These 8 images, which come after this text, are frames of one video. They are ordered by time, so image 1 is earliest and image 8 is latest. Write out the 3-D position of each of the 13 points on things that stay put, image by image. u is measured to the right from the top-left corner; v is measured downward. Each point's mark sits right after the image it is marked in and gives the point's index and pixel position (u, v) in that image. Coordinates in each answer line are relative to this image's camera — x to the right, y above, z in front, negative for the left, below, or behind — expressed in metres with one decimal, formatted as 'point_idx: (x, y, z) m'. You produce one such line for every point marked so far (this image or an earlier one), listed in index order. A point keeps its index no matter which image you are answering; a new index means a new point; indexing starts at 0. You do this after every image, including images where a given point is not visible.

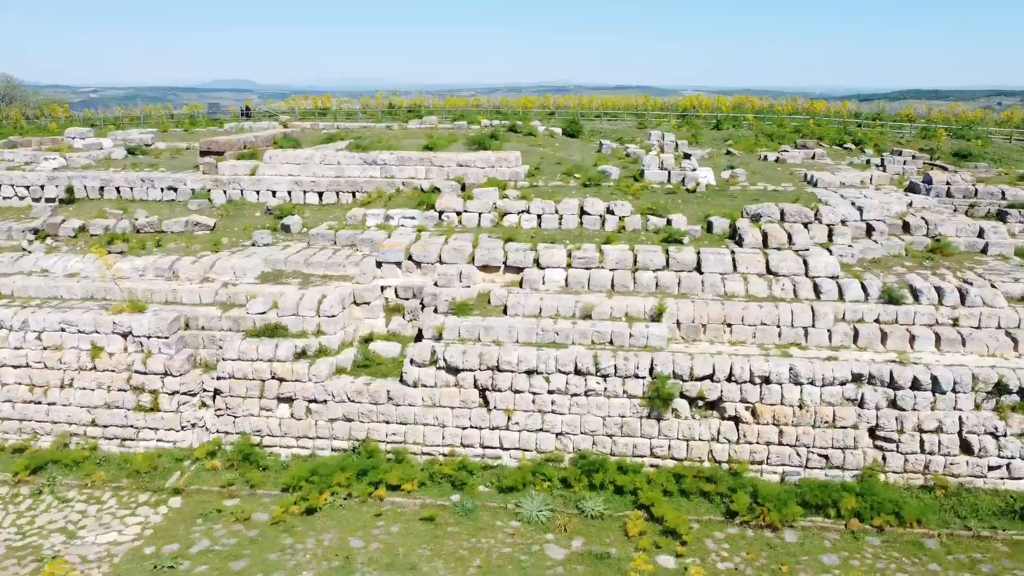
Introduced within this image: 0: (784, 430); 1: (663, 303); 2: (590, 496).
0: (+3.0, -1.6, +8.9) m
1: (+1.8, -0.2, +9.9) m
2: (+0.8, -2.2, +8.6) m
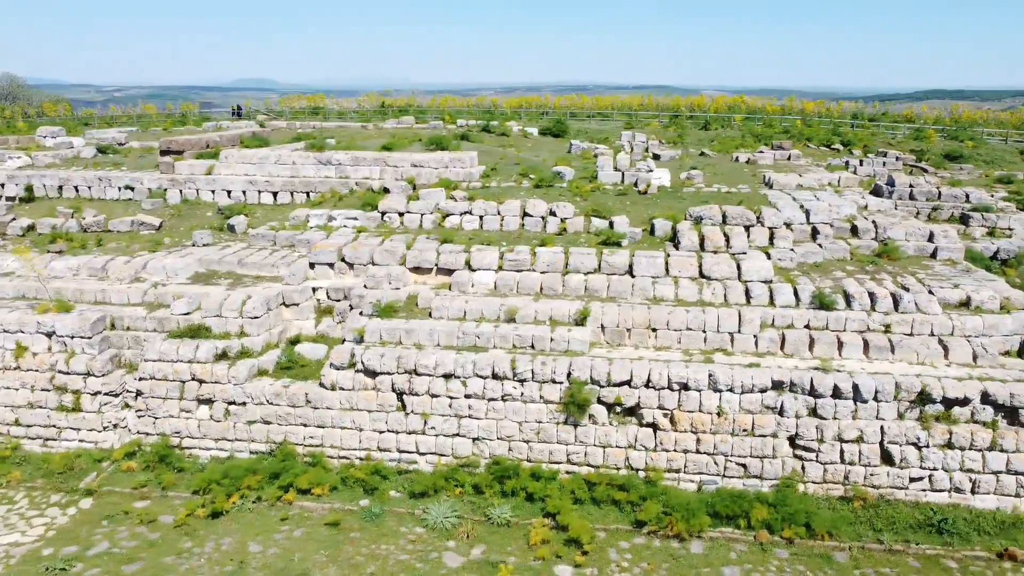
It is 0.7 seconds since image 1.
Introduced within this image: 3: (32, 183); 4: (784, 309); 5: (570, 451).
0: (+2.1, -1.6, +8.8) m
1: (+0.9, -0.2, +9.7) m
2: (-0.1, -2.3, +8.5) m
3: (-8.8, +1.9, +14.8) m
4: (+3.2, -0.3, +9.6) m
5: (+0.6, -1.8, +8.9) m
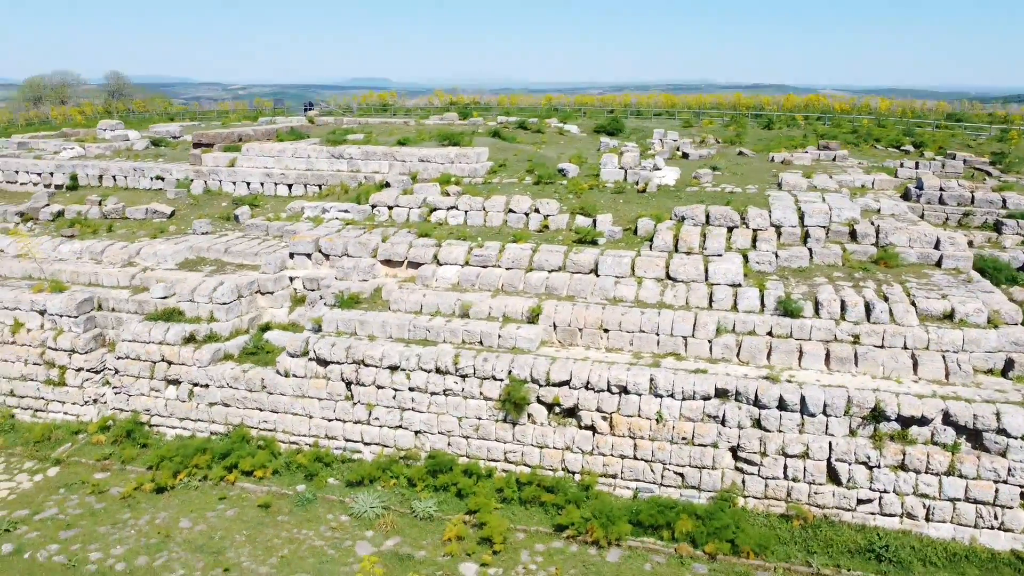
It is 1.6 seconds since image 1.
0: (+1.3, -1.6, +8.5) m
1: (+0.4, -0.2, +9.6) m
2: (-0.9, -2.2, +8.5) m
3: (-8.5, +2.3, +15.8) m
4: (+2.7, -0.3, +9.2) m
5: (0.0, -1.8, +8.8) m
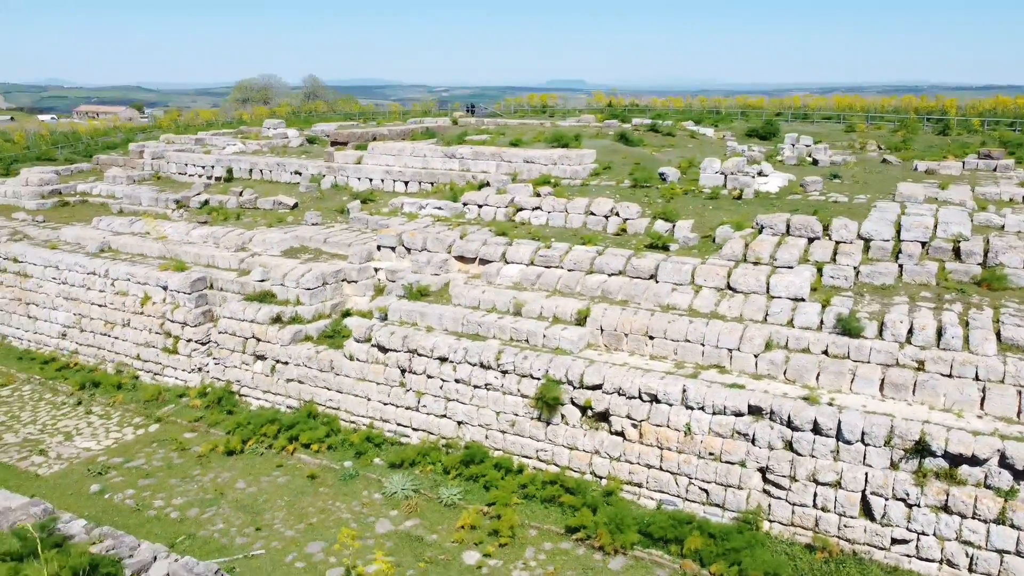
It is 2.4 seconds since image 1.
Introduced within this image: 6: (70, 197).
0: (+1.6, -1.7, +8.3) m
1: (+1.0, -0.2, +9.5) m
2: (-0.6, -2.2, +8.8) m
3: (-6.1, +2.7, +17.7) m
4: (+3.1, -0.5, +8.7) m
5: (+0.3, -1.8, +8.9) m
6: (-9.6, +2.0, +17.6) m
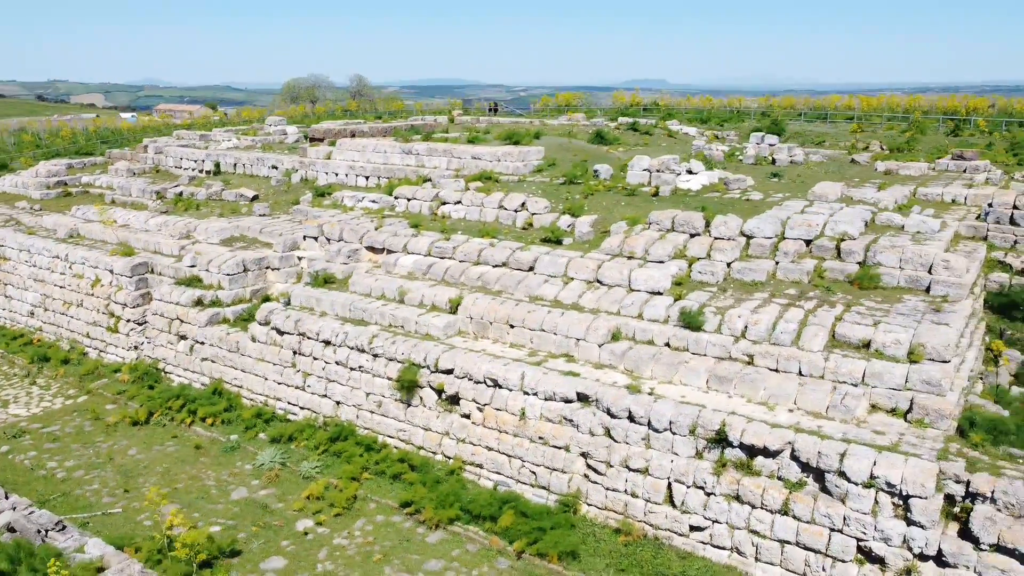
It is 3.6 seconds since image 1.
0: (-0.1, -1.6, +8.6) m
1: (-0.5, -0.1, +9.9) m
2: (-2.2, -2.0, +9.4) m
3: (-6.8, +3.0, +18.7) m
4: (+1.5, -0.4, +8.9) m
5: (-1.3, -1.6, +9.4) m
6: (-10.3, +2.4, +18.9) m
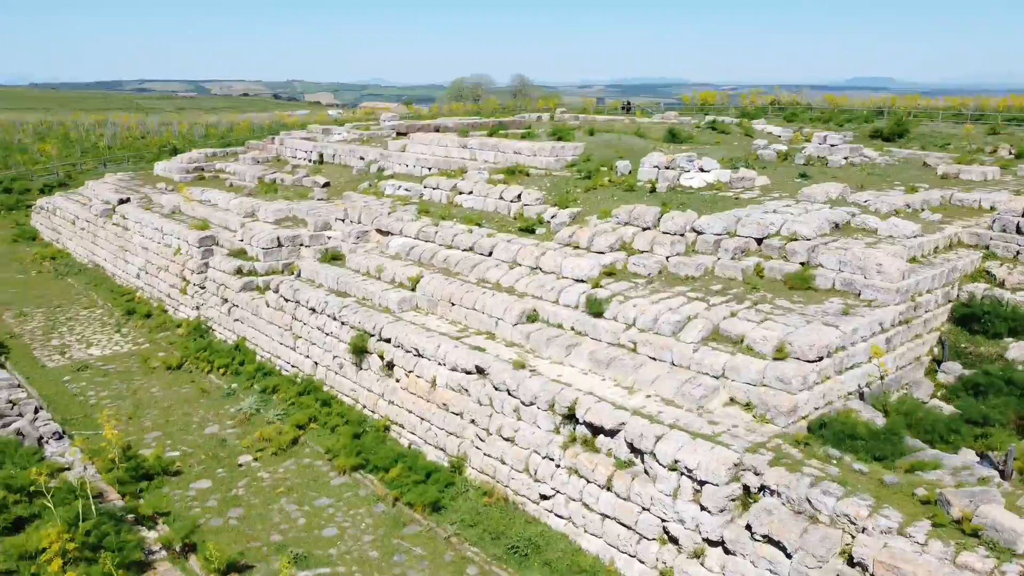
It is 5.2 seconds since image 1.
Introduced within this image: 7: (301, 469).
0: (-1.1, -1.3, +9.5) m
1: (-1.1, +0.2, +10.9) m
2: (-3.0, -1.6, +10.8) m
3: (-4.9, +3.5, +20.9) m
4: (+0.6, -0.2, +9.4) m
5: (-2.1, -1.3, +10.6) m
6: (-8.3, +3.2, +21.9) m
7: (-2.4, -2.1, +9.4) m
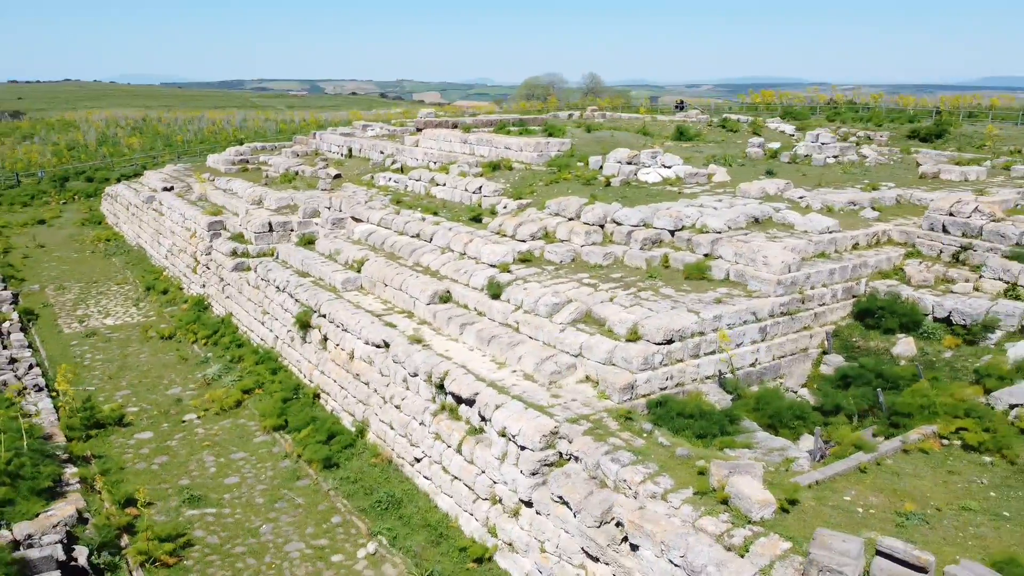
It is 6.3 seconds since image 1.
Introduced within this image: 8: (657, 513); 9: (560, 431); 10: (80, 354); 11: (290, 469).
0: (-2.2, -1.1, +10.4) m
1: (-2.0, +0.4, +11.8) m
2: (-4.0, -1.3, +11.9) m
3: (-4.4, +3.9, +22.1) m
4: (-0.6, 0.0, +10.0) m
5: (-3.1, -1.0, +11.6) m
6: (-7.7, +3.6, +23.6) m
7: (-3.6, -1.8, +10.4) m
8: (+1.1, -1.7, +6.0) m
9: (+0.4, -1.3, +7.2) m
10: (-7.1, -1.1, +13.3) m
11: (-2.5, -2.1, +9.3) m
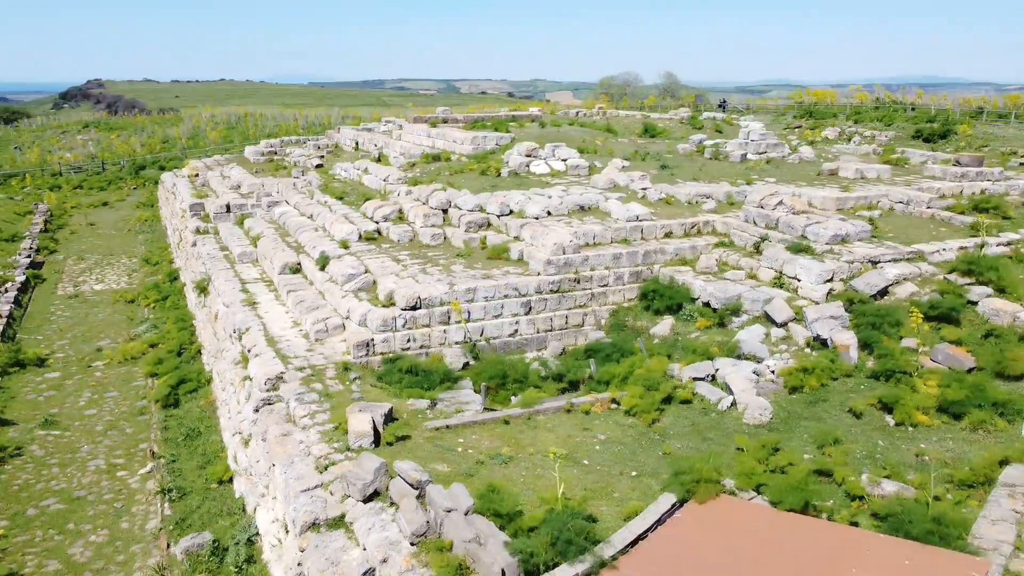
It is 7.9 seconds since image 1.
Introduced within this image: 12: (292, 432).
0: (-4.5, -0.6, +12.0) m
1: (-4.0, +0.9, +13.3) m
2: (-6.0, -0.8, +13.7) m
3: (-4.7, +4.4, +23.9) m
4: (-2.9, +0.4, +11.4) m
5: (-5.1, -0.5, +13.3) m
6: (-7.6, +4.3, +25.8) m
7: (-5.9, -1.3, +12.2) m
8: (-1.9, -1.3, +7.2) m
9: (-2.4, -0.9, +8.4) m
10: (-8.9, -0.4, +15.6) m
11: (-5.0, -1.6, +10.9) m
12: (-2.0, -1.3, +7.3) m
